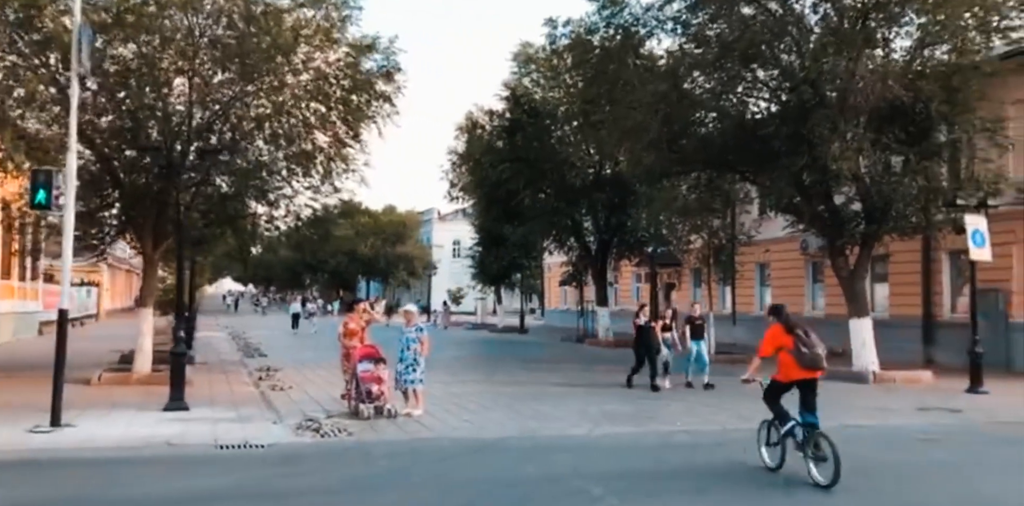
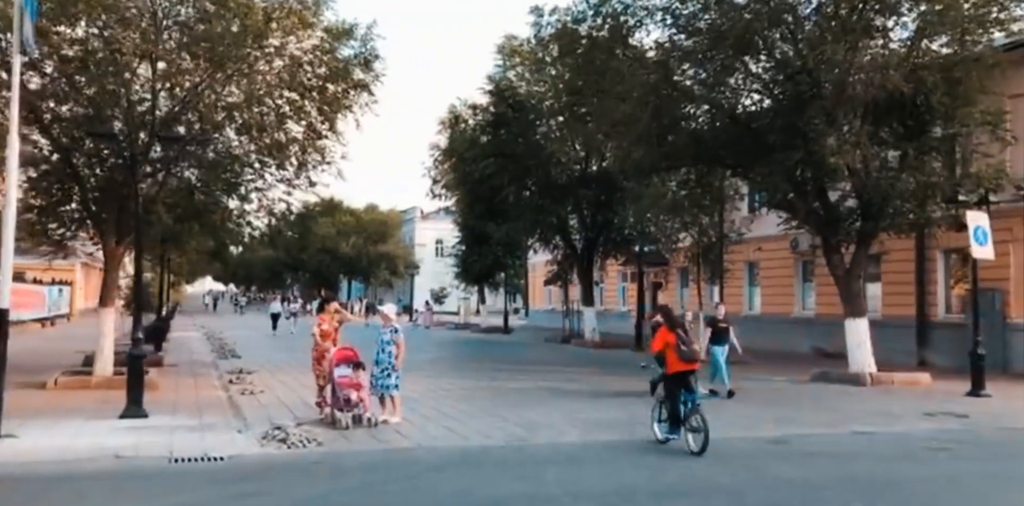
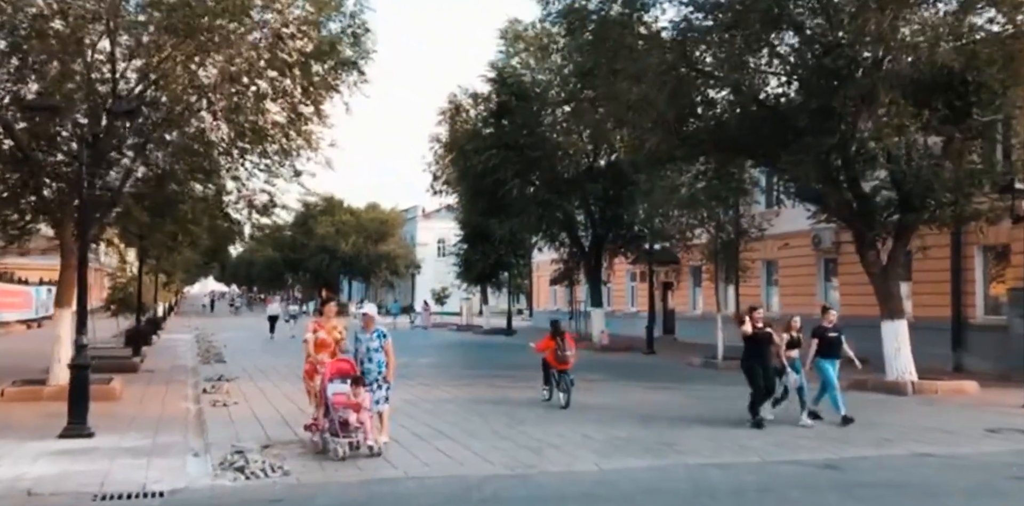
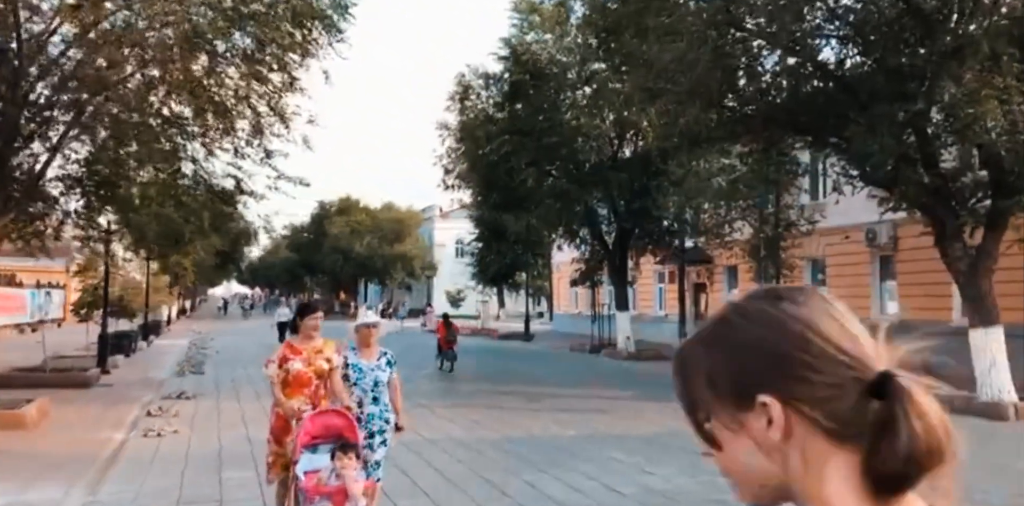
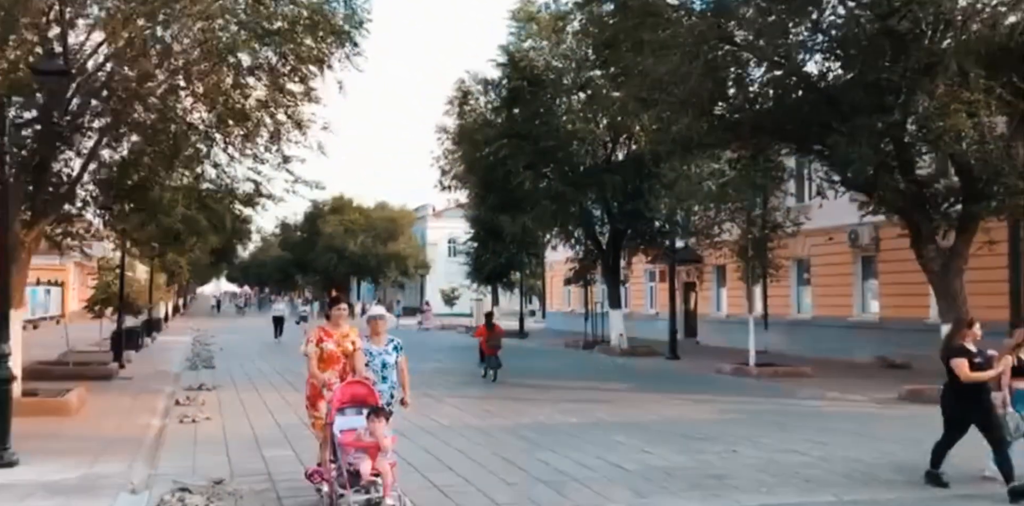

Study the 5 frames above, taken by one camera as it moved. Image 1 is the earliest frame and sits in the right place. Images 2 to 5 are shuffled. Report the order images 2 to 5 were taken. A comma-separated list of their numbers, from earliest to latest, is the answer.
2, 3, 5, 4
